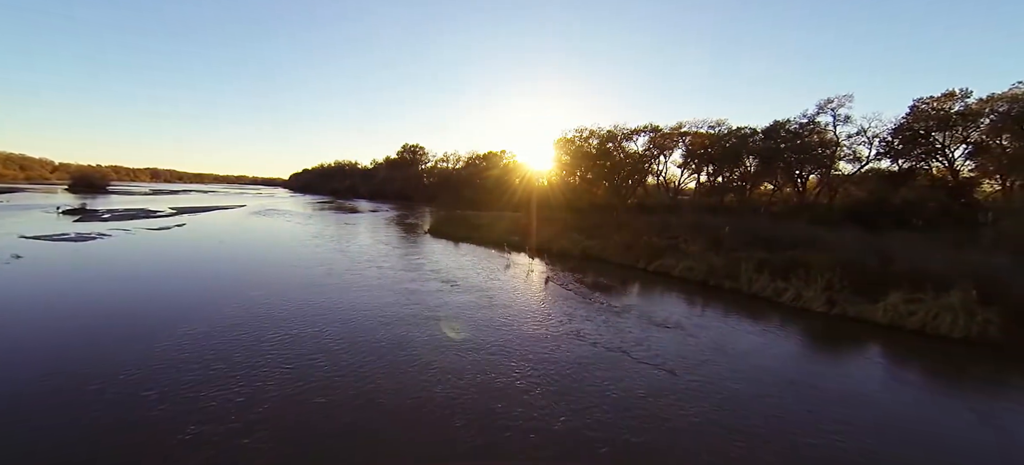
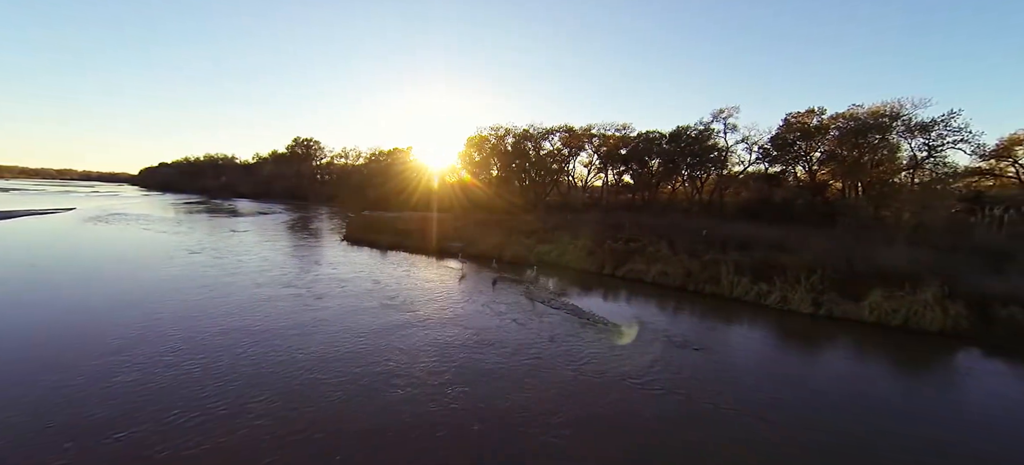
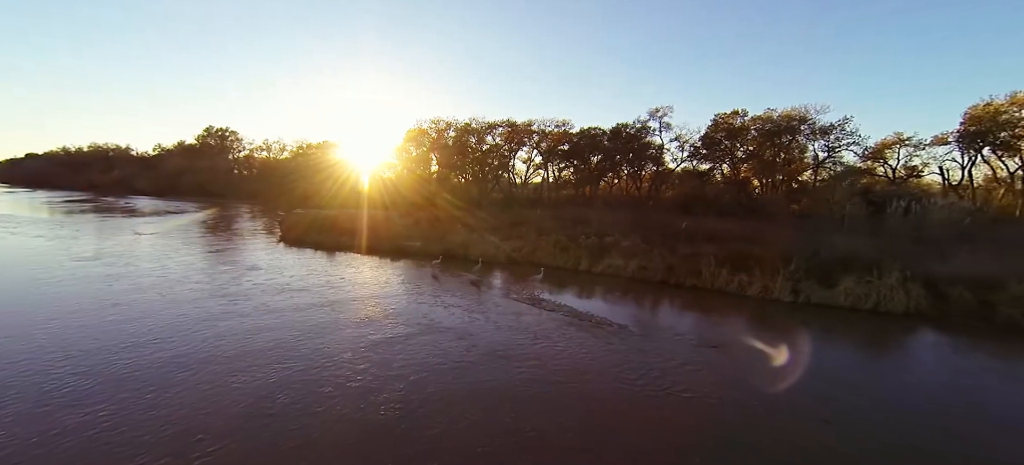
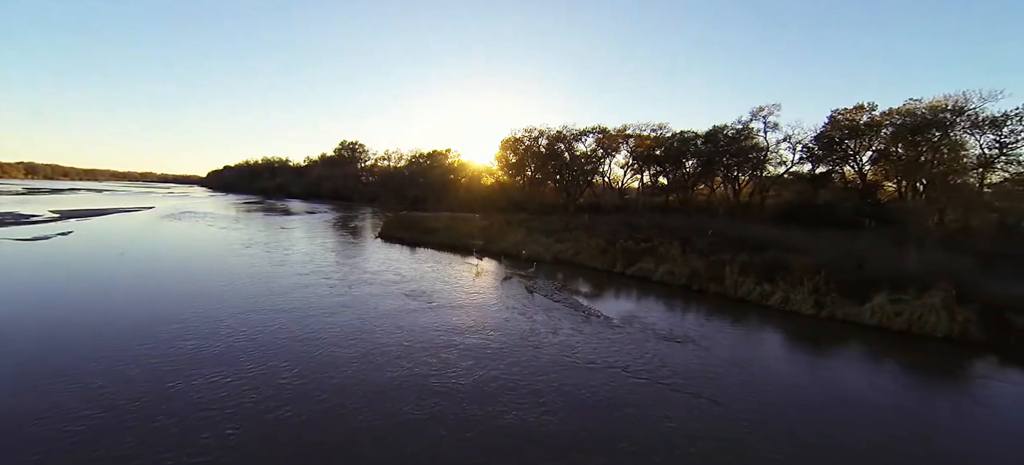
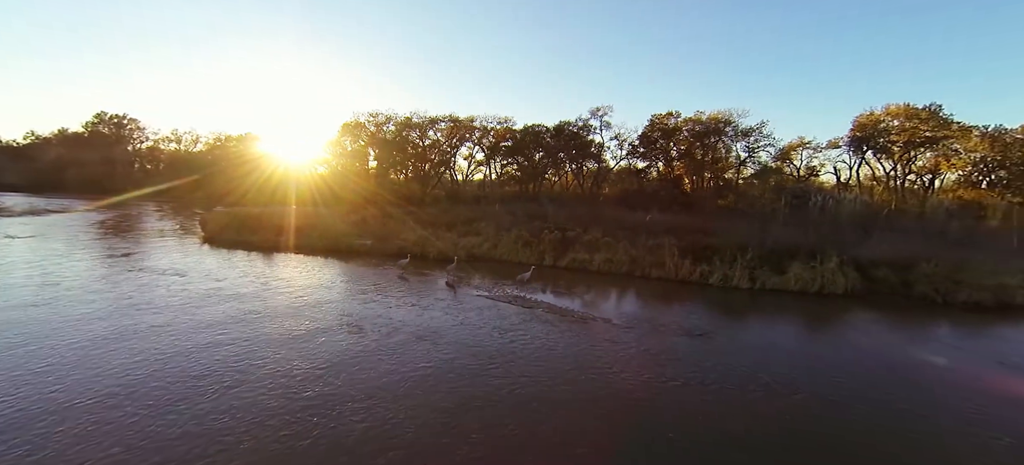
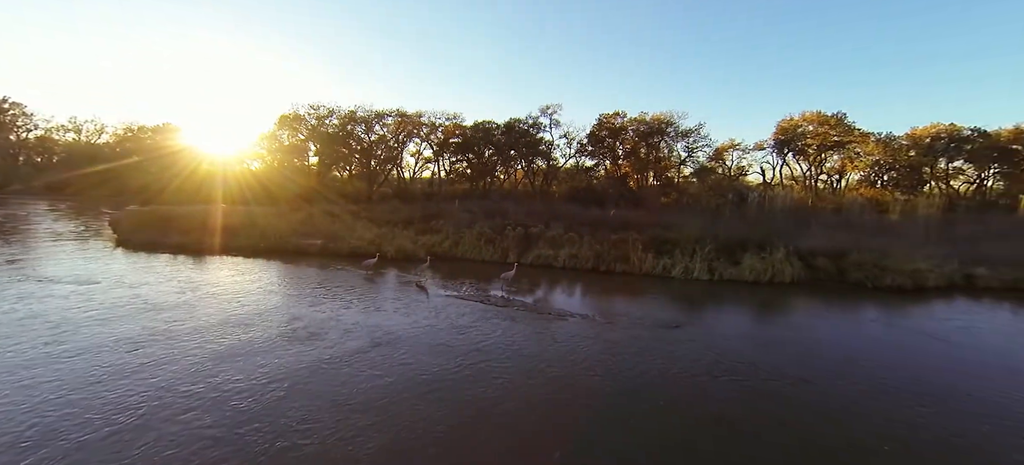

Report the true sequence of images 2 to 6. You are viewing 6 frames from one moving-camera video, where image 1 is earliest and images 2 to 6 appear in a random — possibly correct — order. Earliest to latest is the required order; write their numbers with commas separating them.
4, 2, 3, 5, 6
